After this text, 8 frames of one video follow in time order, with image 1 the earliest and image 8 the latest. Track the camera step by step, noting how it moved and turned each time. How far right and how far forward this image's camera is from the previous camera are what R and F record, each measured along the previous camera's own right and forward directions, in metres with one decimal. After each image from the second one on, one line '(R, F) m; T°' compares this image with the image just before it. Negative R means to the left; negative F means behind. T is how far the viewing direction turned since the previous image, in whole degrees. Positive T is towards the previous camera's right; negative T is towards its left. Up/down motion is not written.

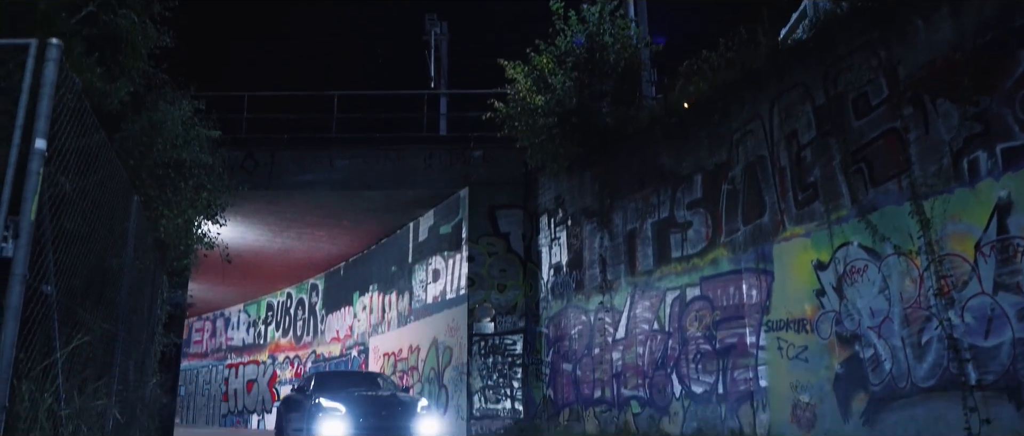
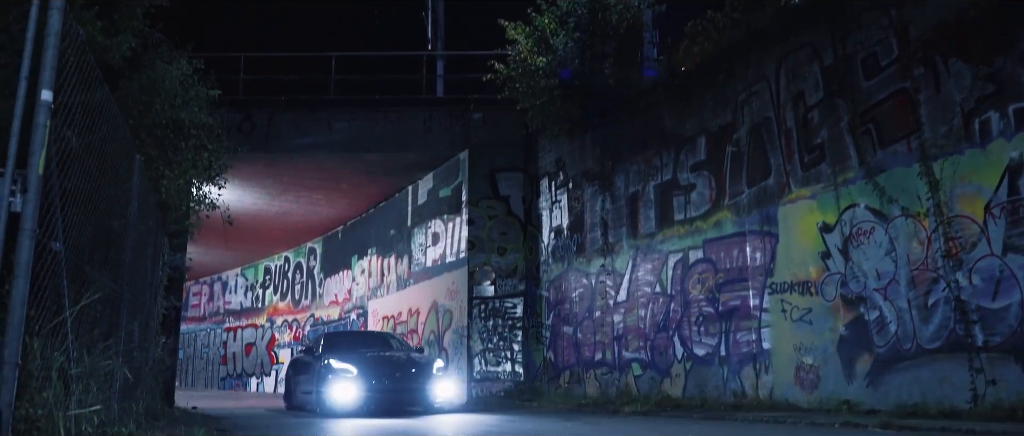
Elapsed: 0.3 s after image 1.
(-0.1, +0.1) m; 0°
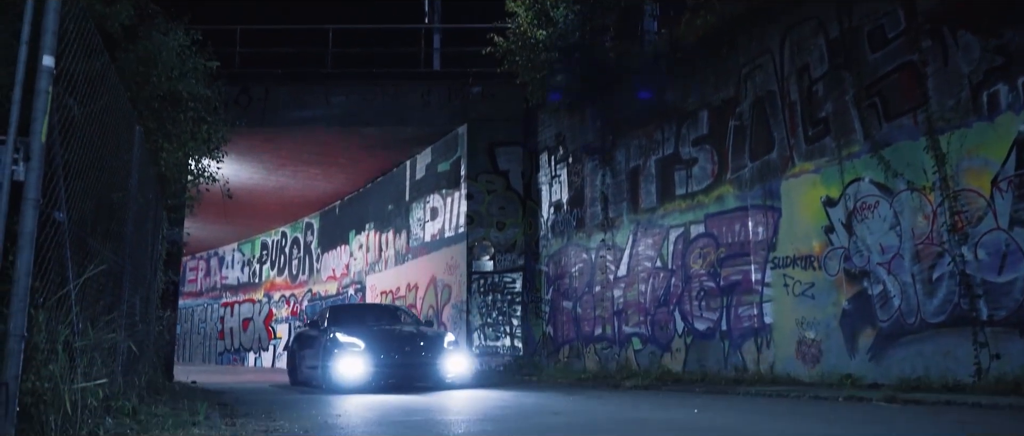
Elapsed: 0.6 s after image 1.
(-0.1, +0.1) m; 0°
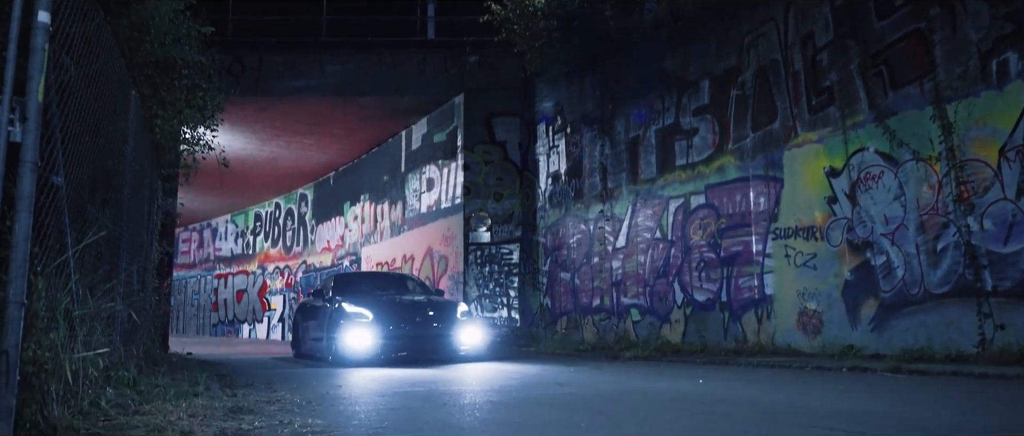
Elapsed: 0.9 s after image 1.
(-0.1, +0.2) m; 0°
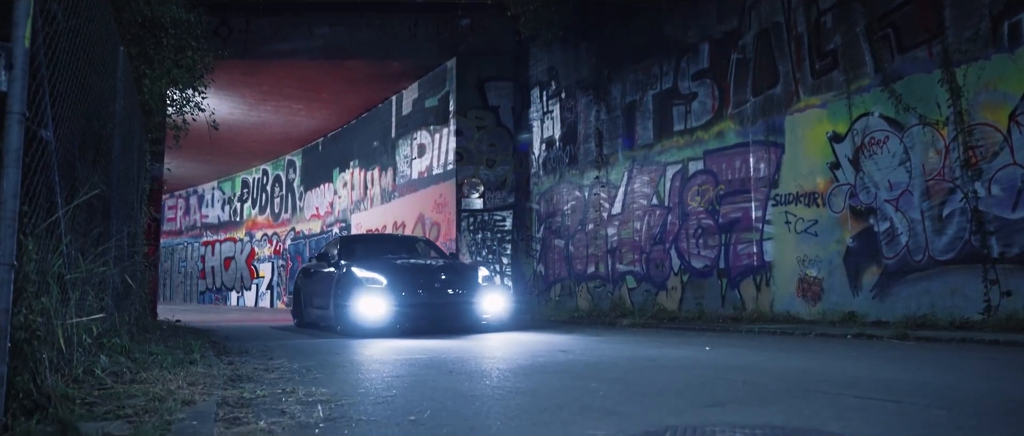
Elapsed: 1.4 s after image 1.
(-0.2, +0.3) m; +1°
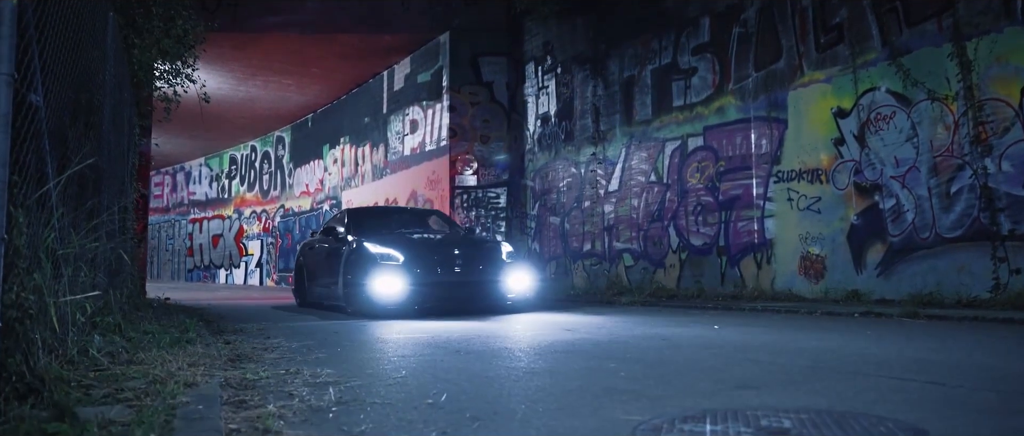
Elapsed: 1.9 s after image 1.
(-0.2, +0.3) m; +1°
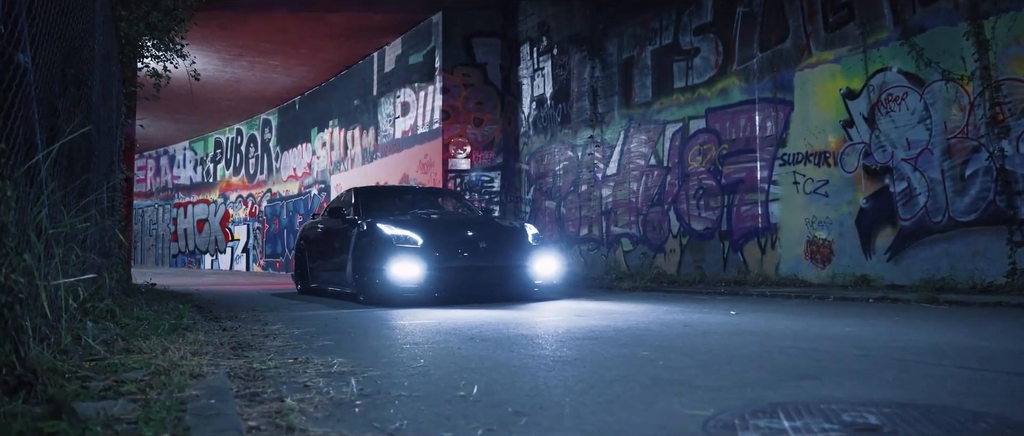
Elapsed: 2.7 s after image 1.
(-0.2, +0.4) m; +1°
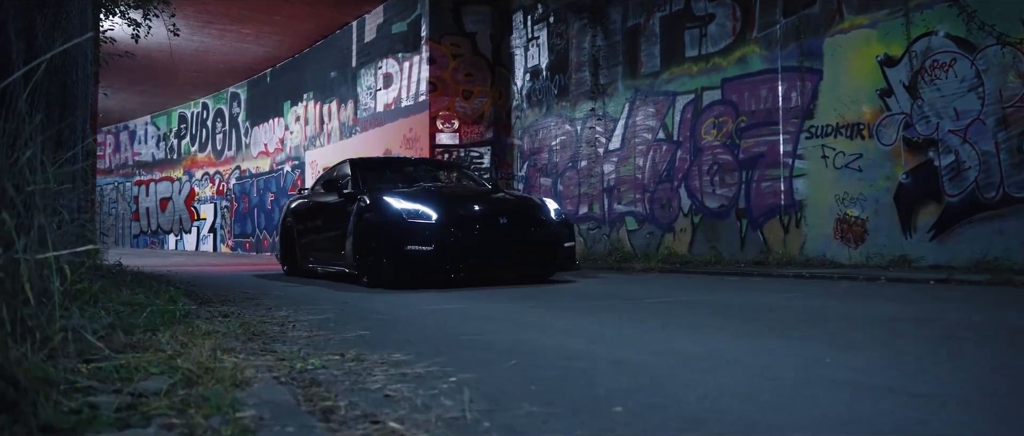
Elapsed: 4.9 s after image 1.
(-0.7, +1.1) m; +3°
